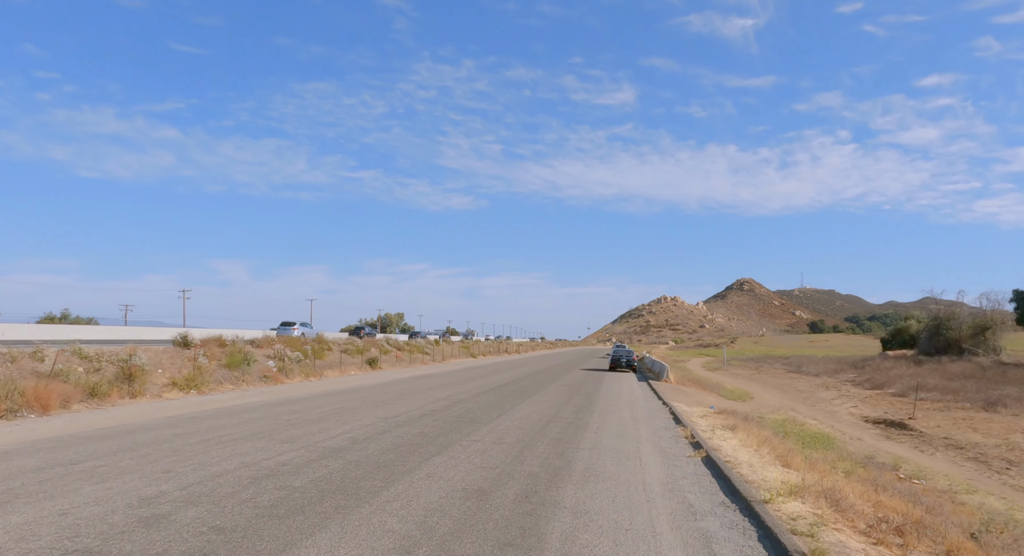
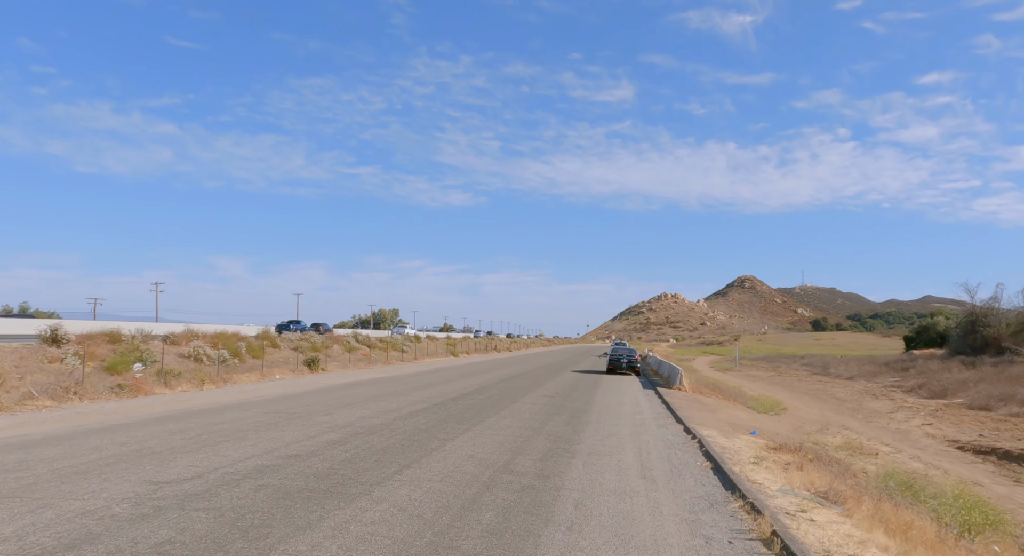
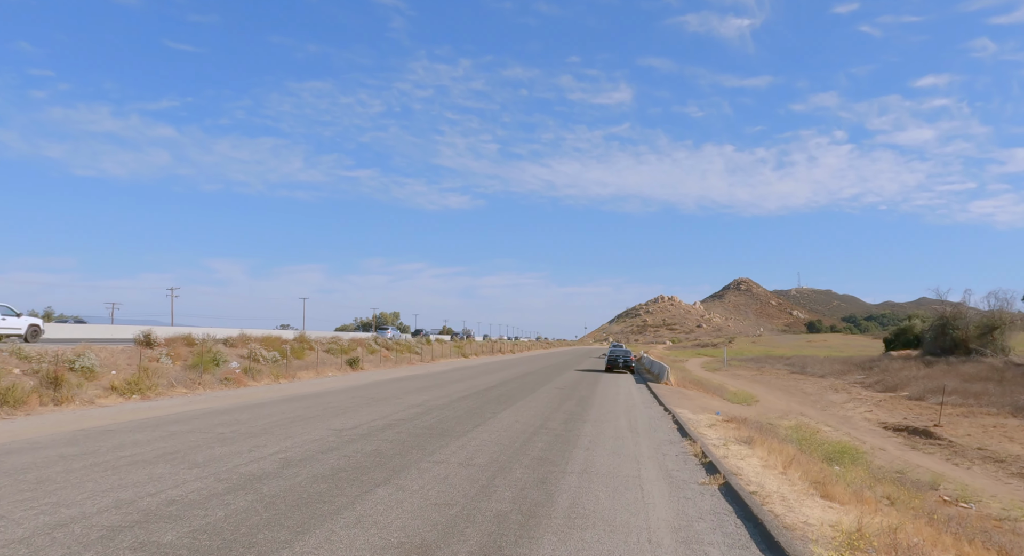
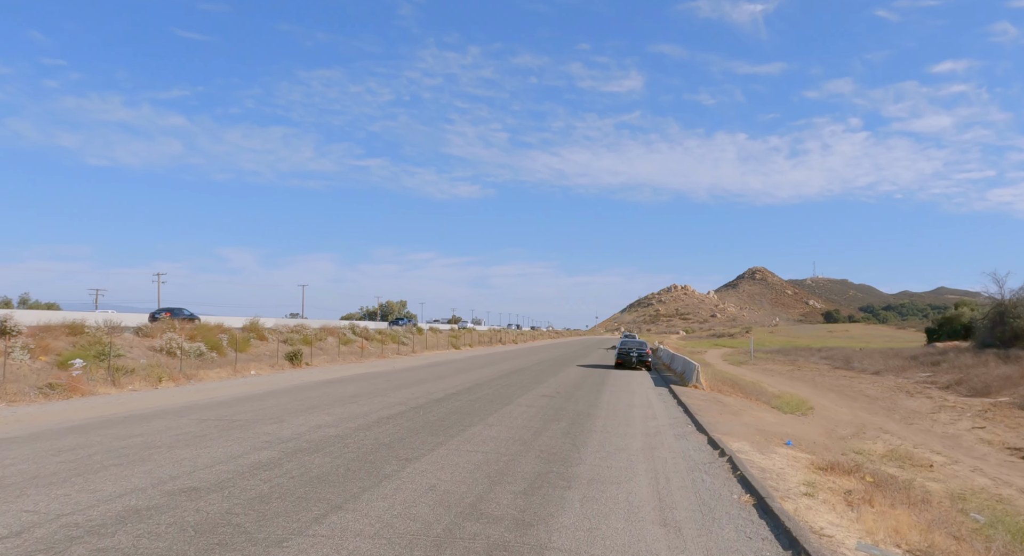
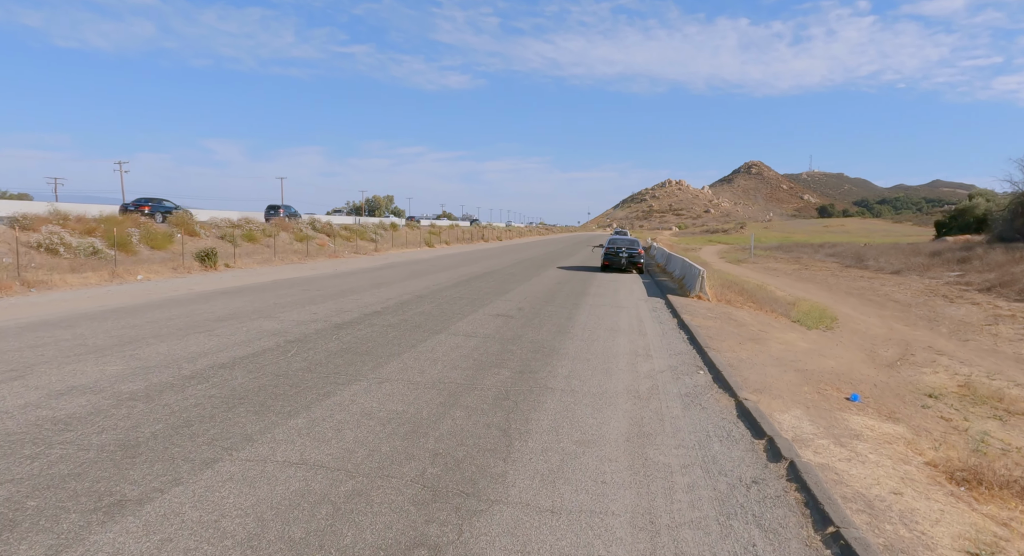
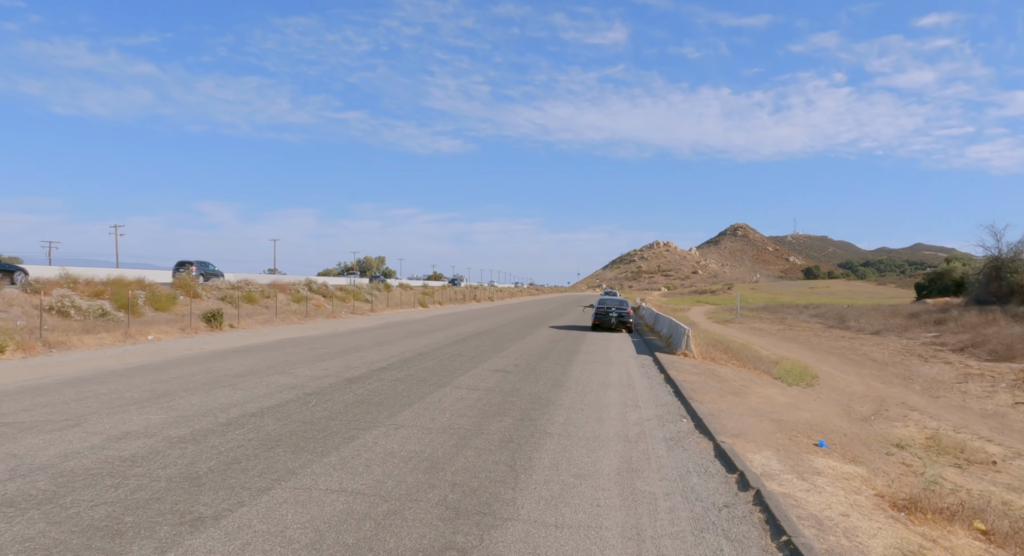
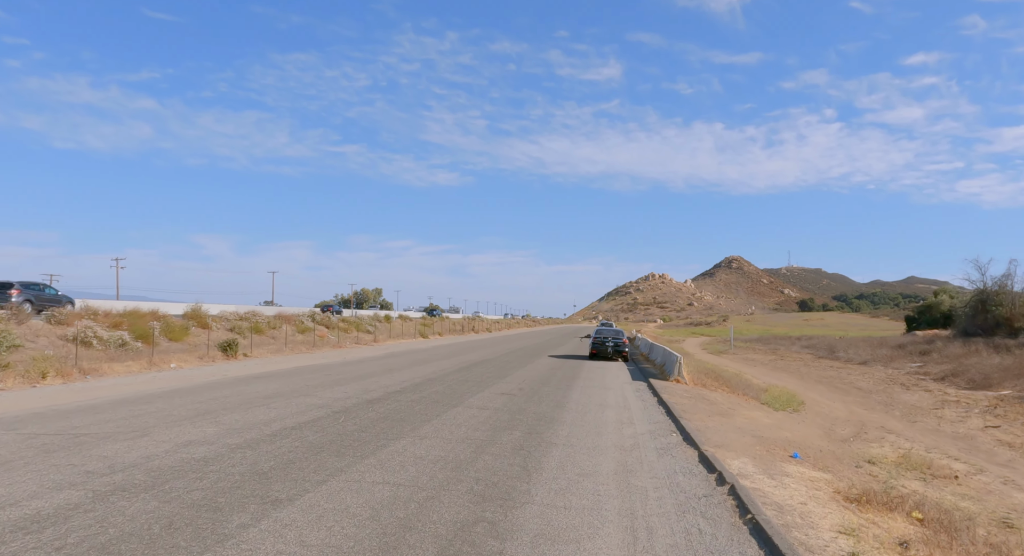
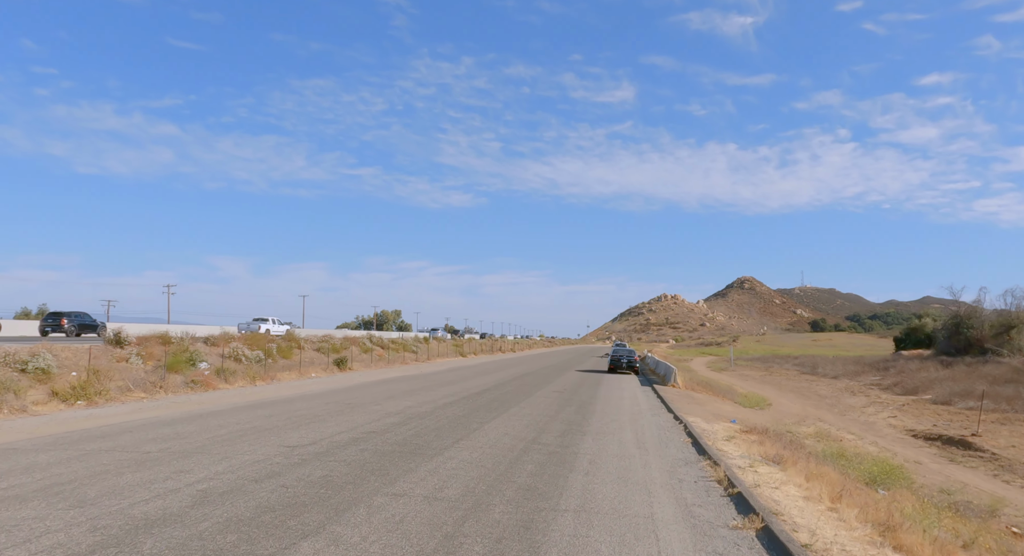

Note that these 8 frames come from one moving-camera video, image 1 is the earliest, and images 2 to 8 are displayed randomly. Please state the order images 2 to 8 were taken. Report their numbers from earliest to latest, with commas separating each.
3, 8, 2, 4, 7, 6, 5
